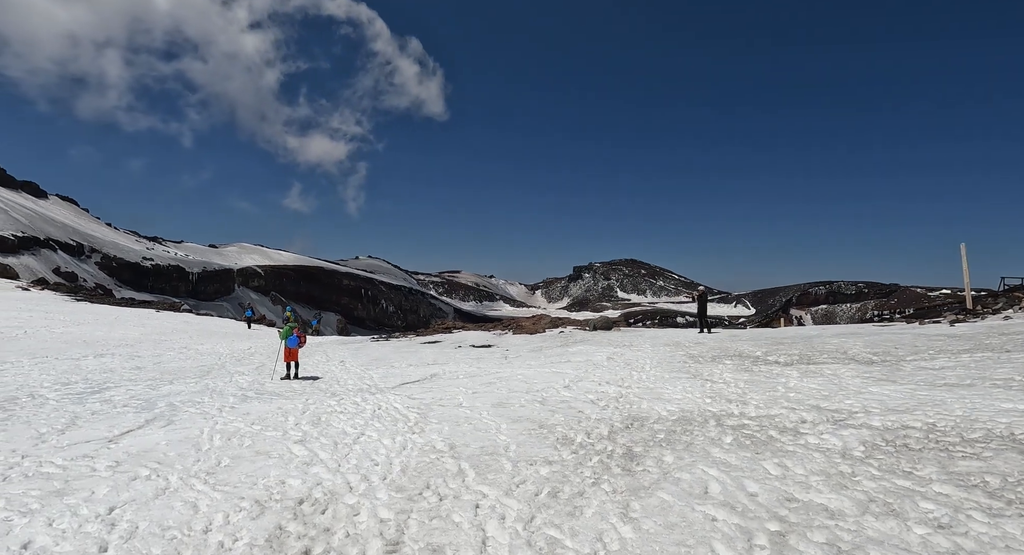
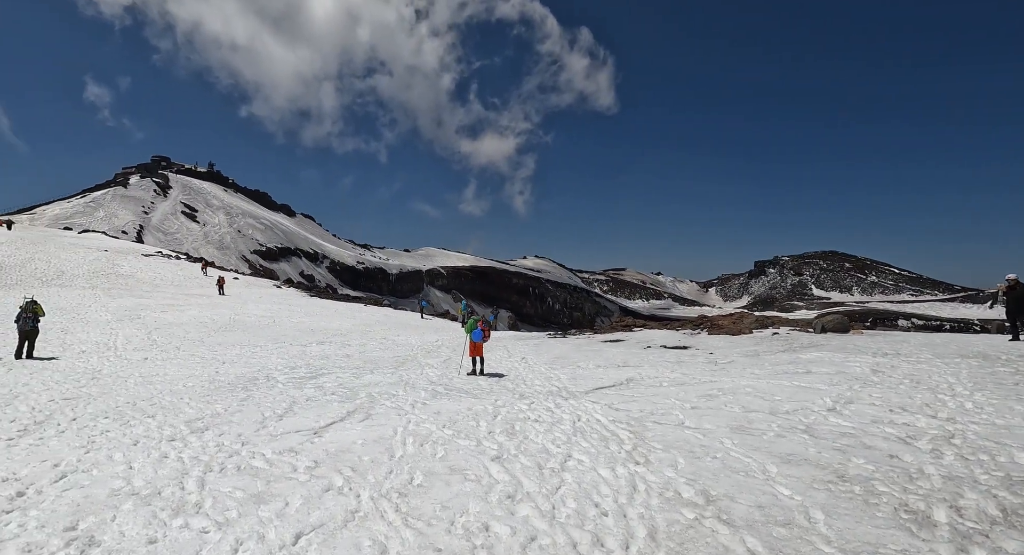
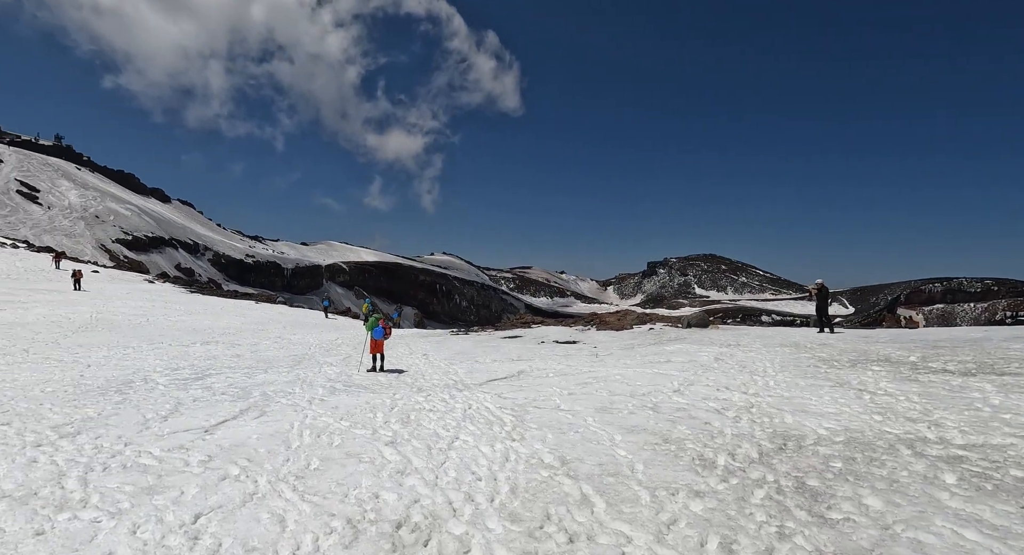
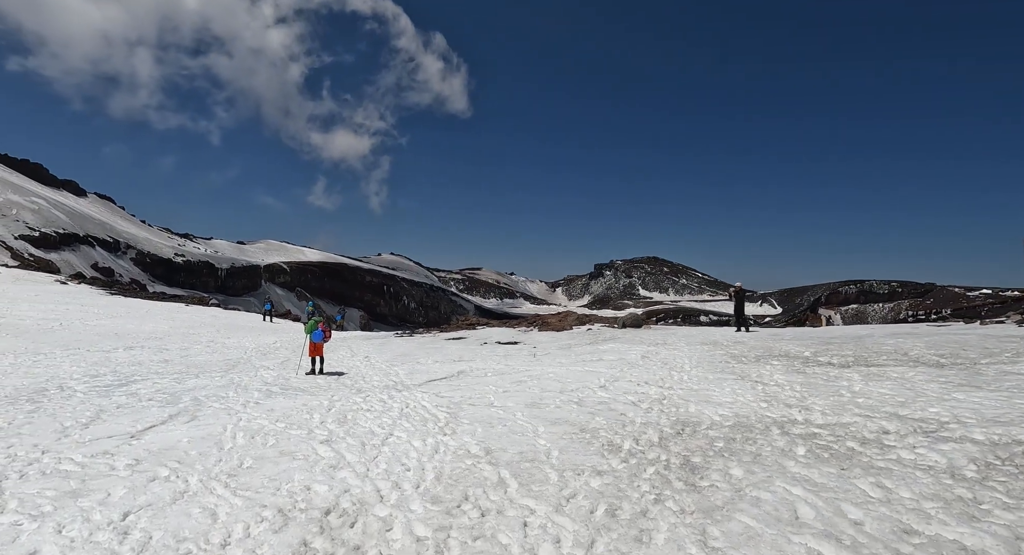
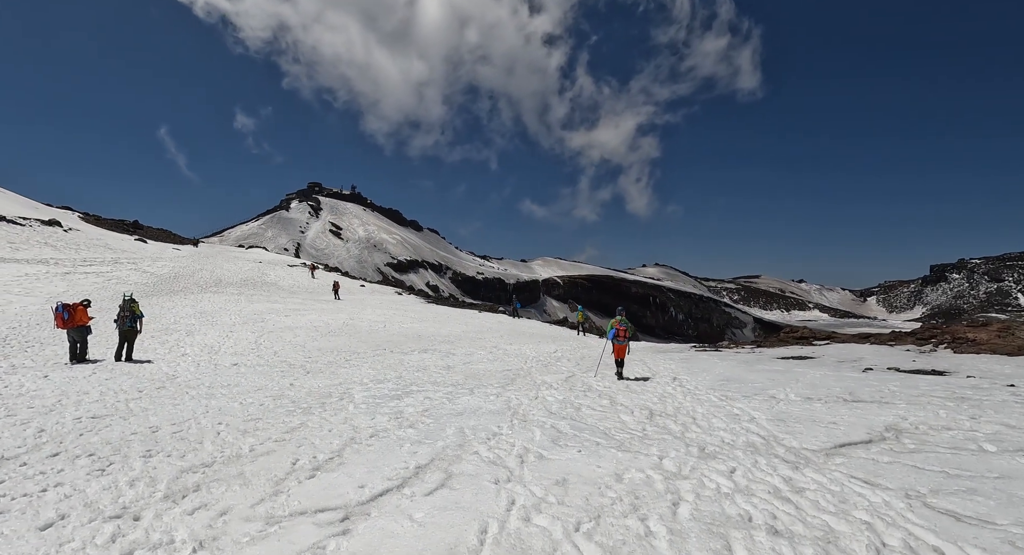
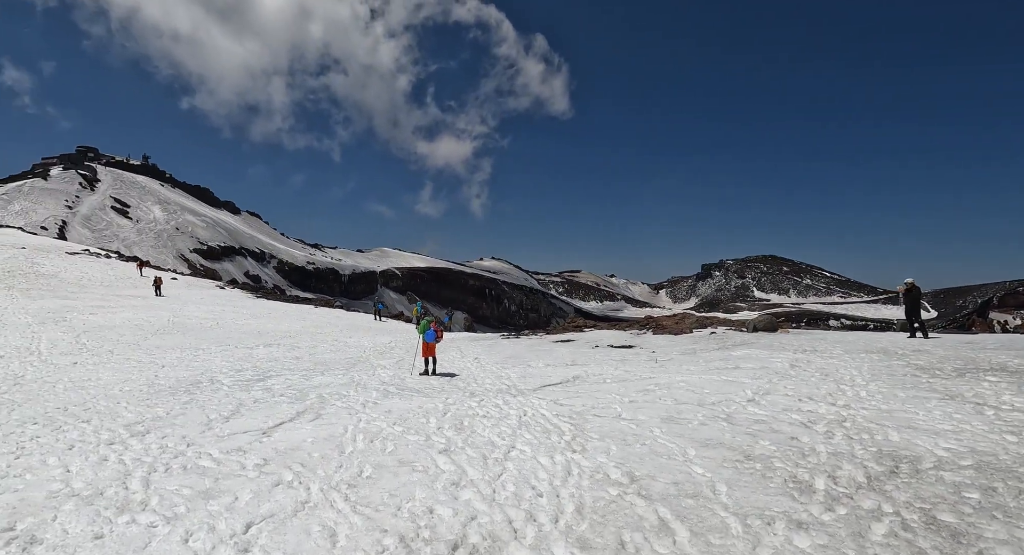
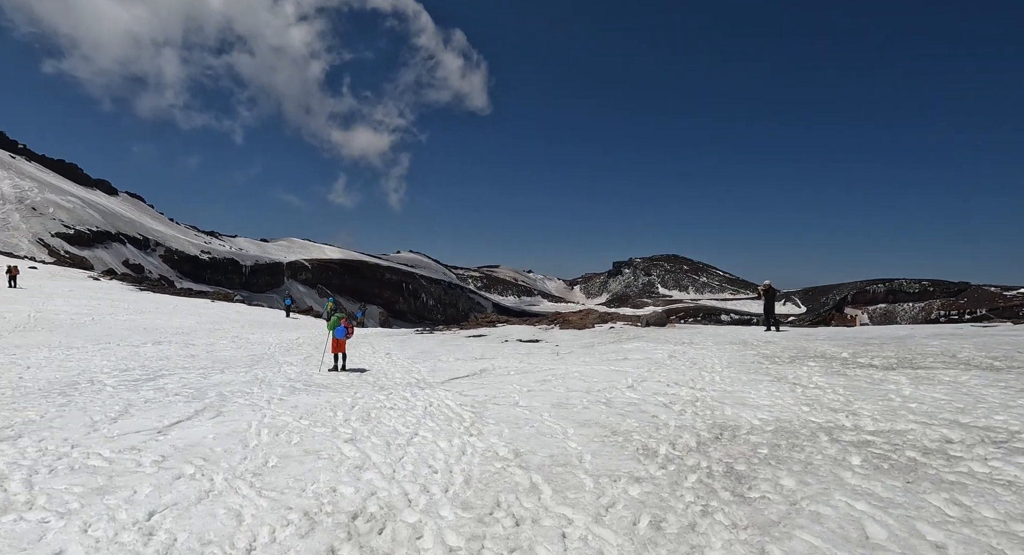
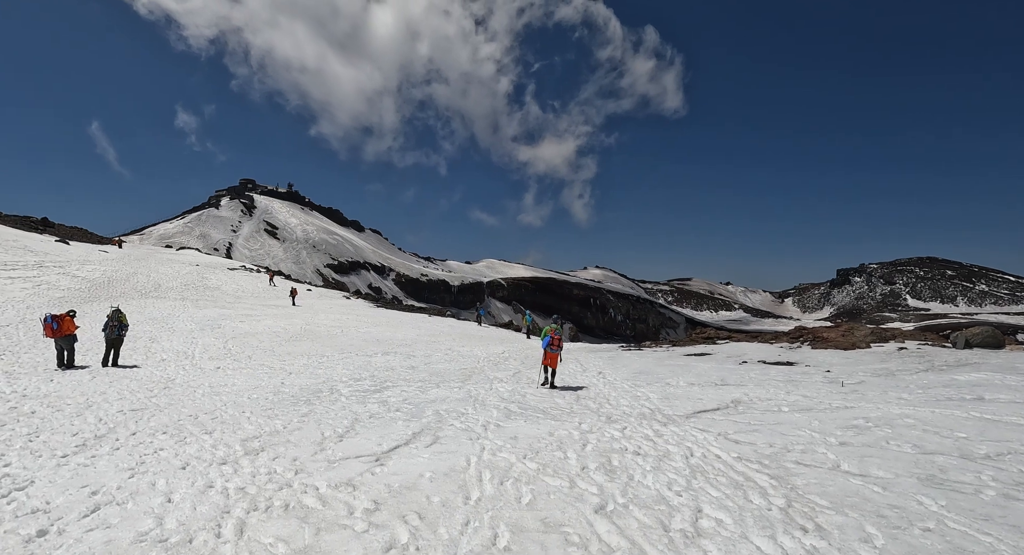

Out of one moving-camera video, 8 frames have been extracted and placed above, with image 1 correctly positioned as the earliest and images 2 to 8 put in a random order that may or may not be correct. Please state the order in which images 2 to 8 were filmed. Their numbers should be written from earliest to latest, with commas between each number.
4, 7, 3, 6, 2, 8, 5
